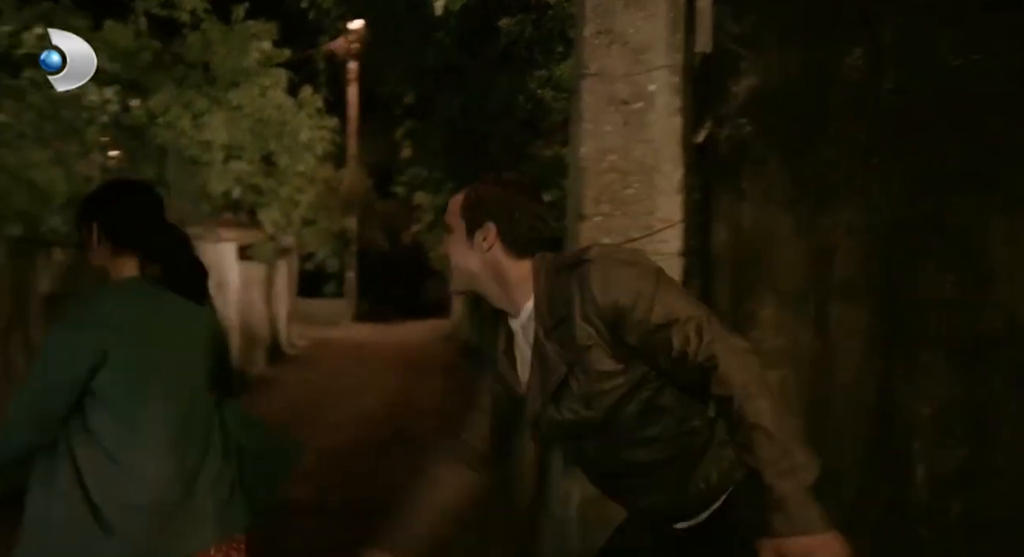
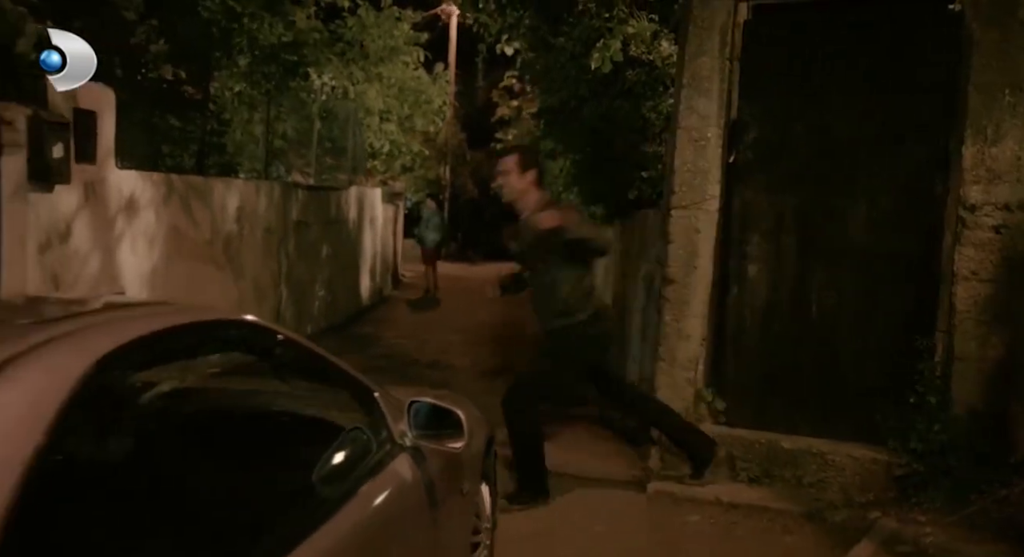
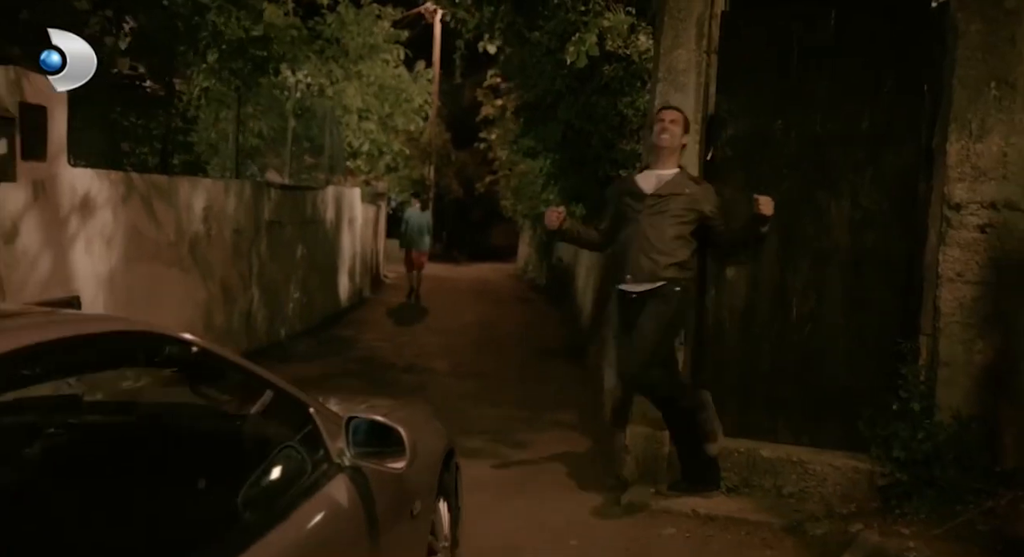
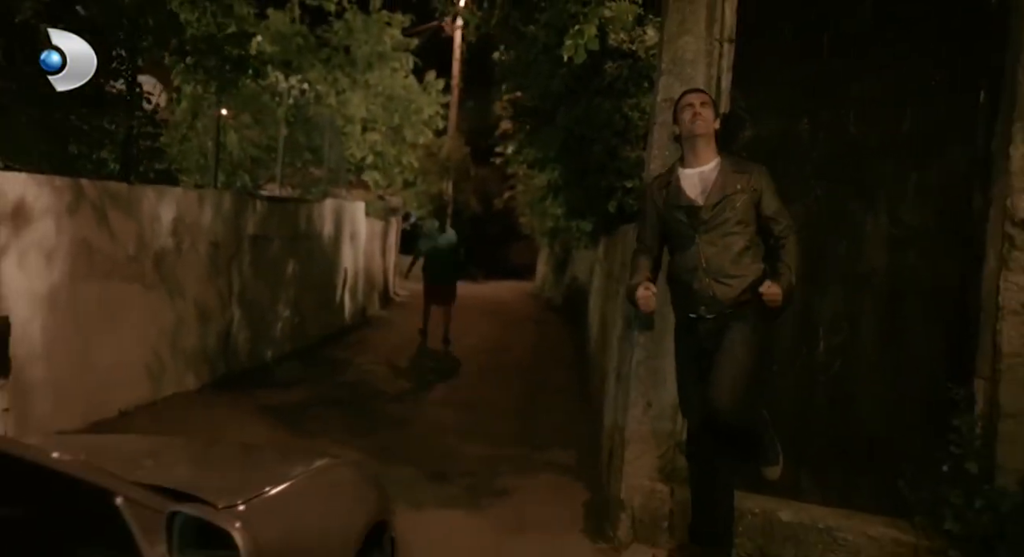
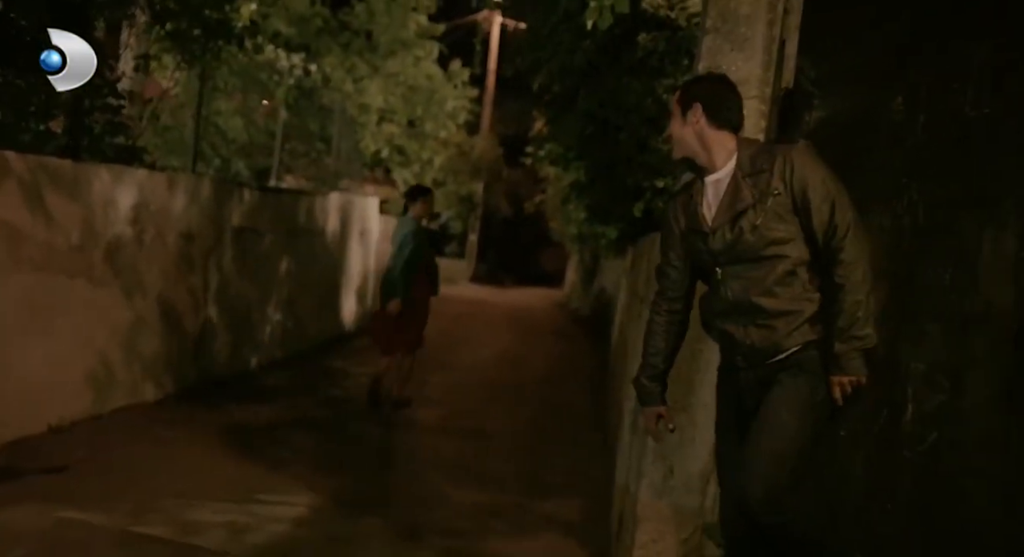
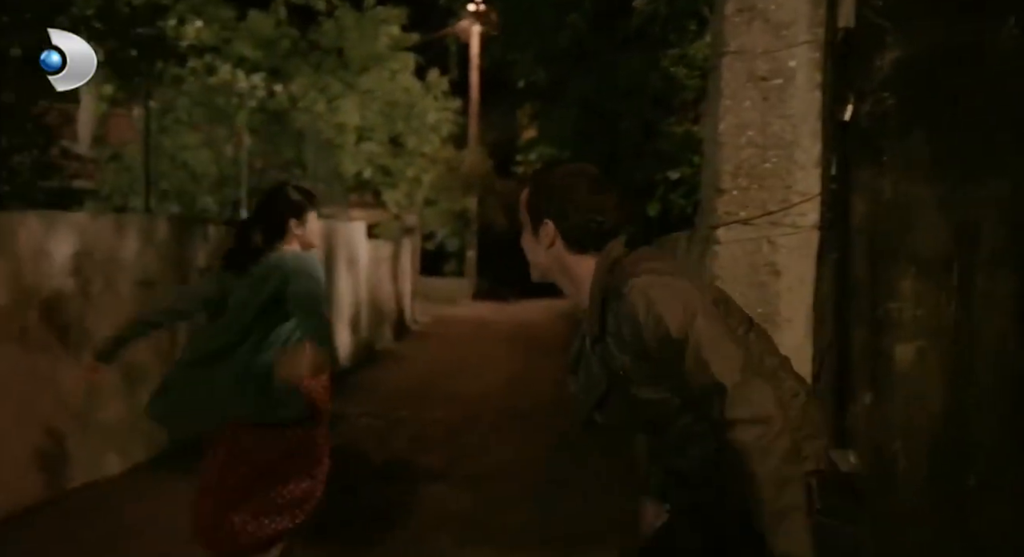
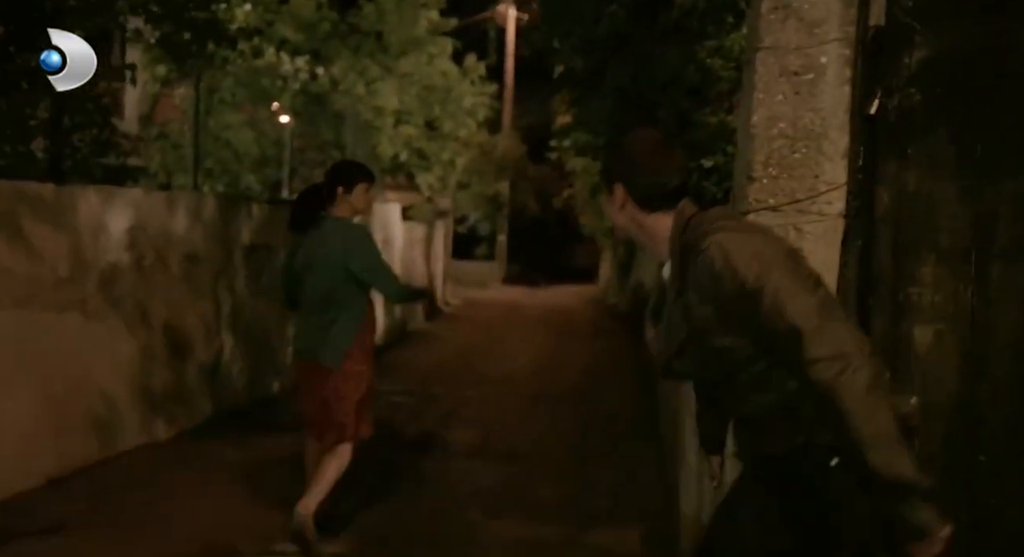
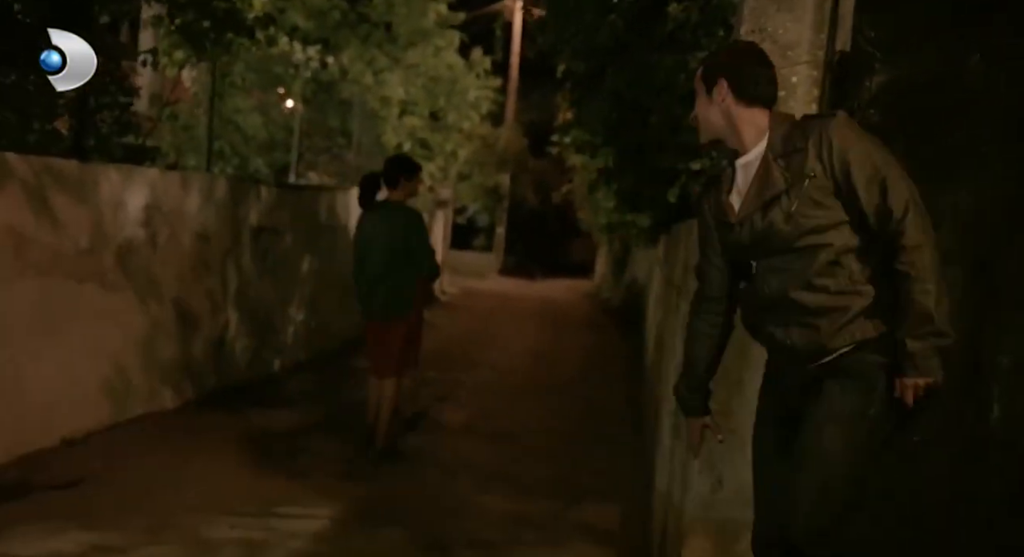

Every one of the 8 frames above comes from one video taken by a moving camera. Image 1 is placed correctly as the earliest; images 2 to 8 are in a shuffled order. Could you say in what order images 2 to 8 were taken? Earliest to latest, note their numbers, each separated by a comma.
6, 7, 8, 5, 4, 3, 2
